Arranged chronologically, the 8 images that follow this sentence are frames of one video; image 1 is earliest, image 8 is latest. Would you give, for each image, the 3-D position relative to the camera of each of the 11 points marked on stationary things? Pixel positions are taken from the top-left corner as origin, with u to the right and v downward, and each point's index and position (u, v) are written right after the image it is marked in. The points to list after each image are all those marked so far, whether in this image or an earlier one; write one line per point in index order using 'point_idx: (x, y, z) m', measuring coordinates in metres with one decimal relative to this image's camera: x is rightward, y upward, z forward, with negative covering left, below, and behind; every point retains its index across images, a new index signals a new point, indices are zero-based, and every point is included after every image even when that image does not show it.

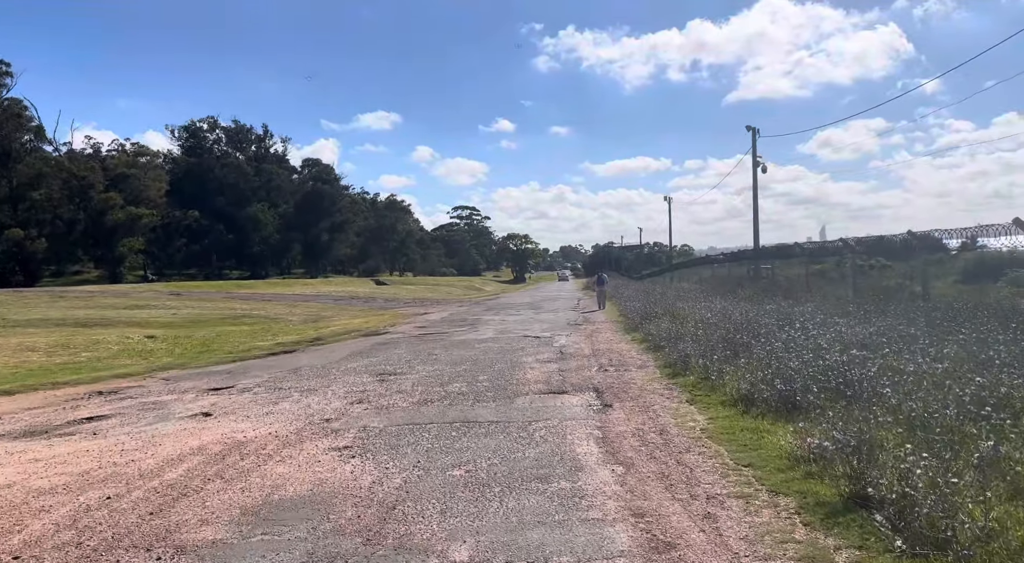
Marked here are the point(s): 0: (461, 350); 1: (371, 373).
0: (-1.0, -1.4, +13.1) m
1: (-2.3, -1.5, +10.4) m
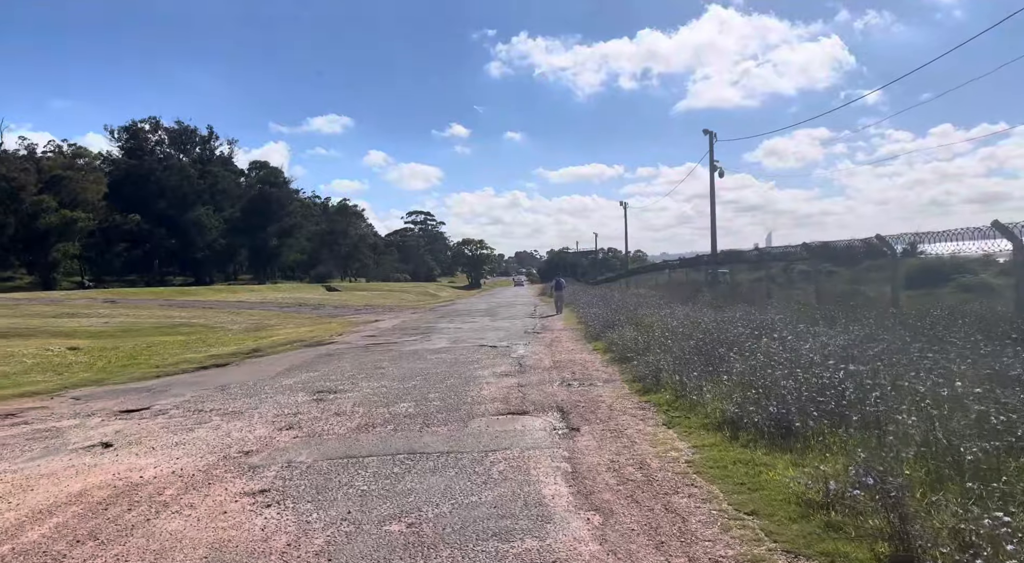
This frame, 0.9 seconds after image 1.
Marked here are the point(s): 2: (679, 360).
0: (-1.9, -1.5, +12.1) m
1: (-2.9, -1.6, +9.3) m
2: (+2.1, -1.0, +8.1) m
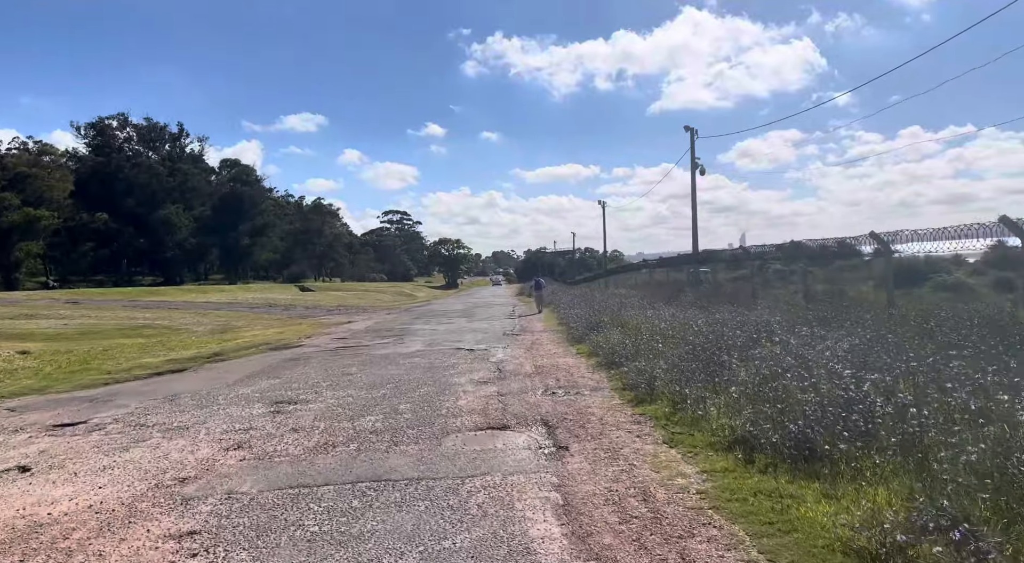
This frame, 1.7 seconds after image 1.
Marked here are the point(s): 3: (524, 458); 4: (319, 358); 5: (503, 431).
0: (-2.2, -1.5, +11.3) m
1: (-3.2, -1.6, +8.4) m
2: (+1.9, -1.0, +7.4) m
3: (+0.1, -1.5, +5.4) m
4: (-4.0, -1.6, +13.6) m
5: (-0.1, -1.5, +6.3) m
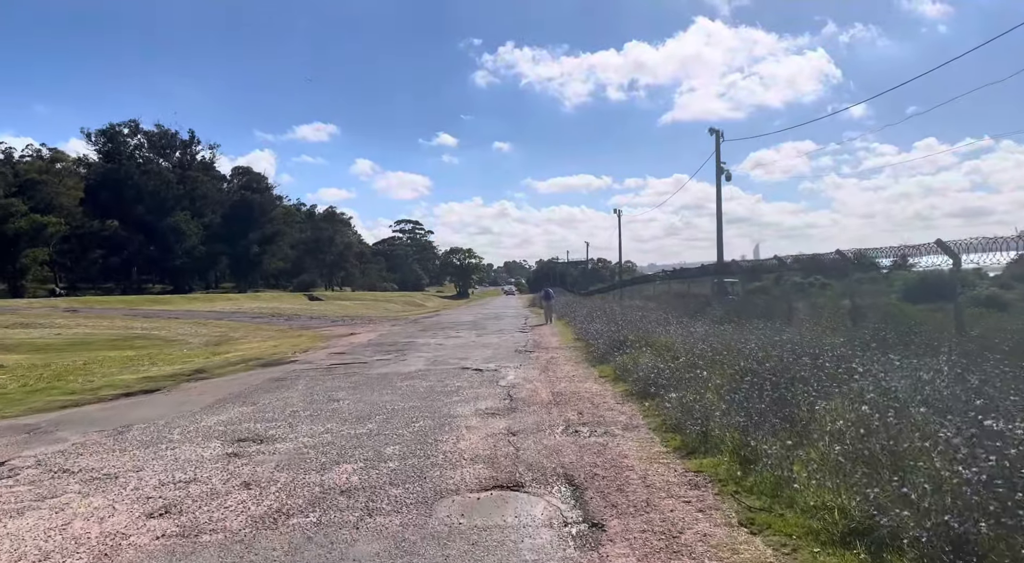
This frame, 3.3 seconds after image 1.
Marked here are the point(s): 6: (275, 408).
0: (-2.0, -1.7, +9.8) m
1: (-3.1, -1.7, +7.0) m
2: (+2.0, -1.1, +5.9) m
3: (+0.2, -1.5, +3.8) m
4: (-3.8, -1.8, +12.2) m
5: (0.0, -1.6, +4.8) m
6: (-3.2, -1.7, +8.9) m
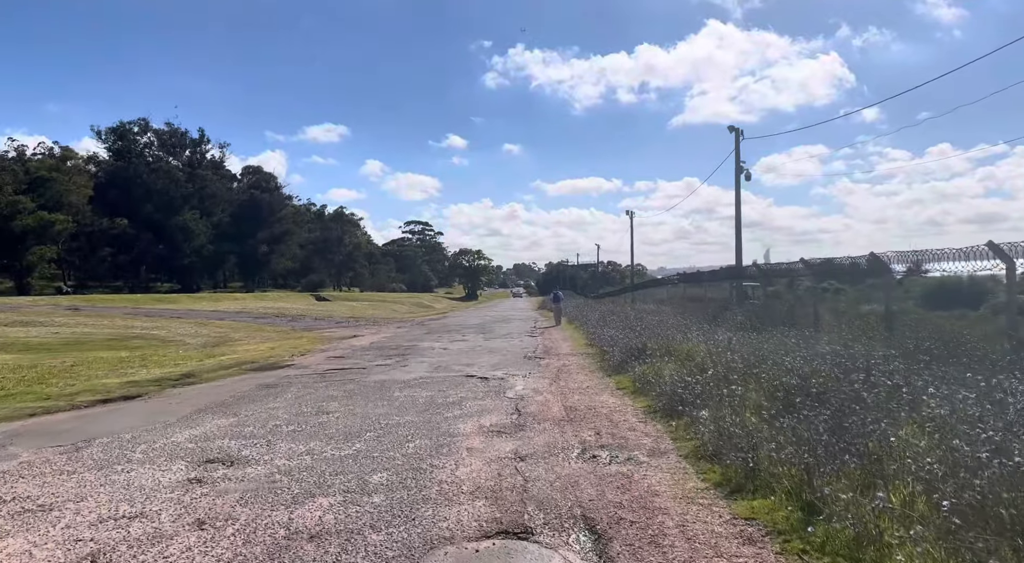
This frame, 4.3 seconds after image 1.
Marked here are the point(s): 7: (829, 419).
0: (-1.9, -1.7, +8.9) m
1: (-3.0, -1.7, +6.1) m
2: (+2.1, -1.1, +4.9) m
3: (+0.2, -1.5, +2.9) m
4: (-3.7, -1.8, +11.3) m
5: (+0.1, -1.6, +3.9) m
6: (-3.1, -1.7, +8.0) m
7: (+2.4, -1.0, +4.9) m
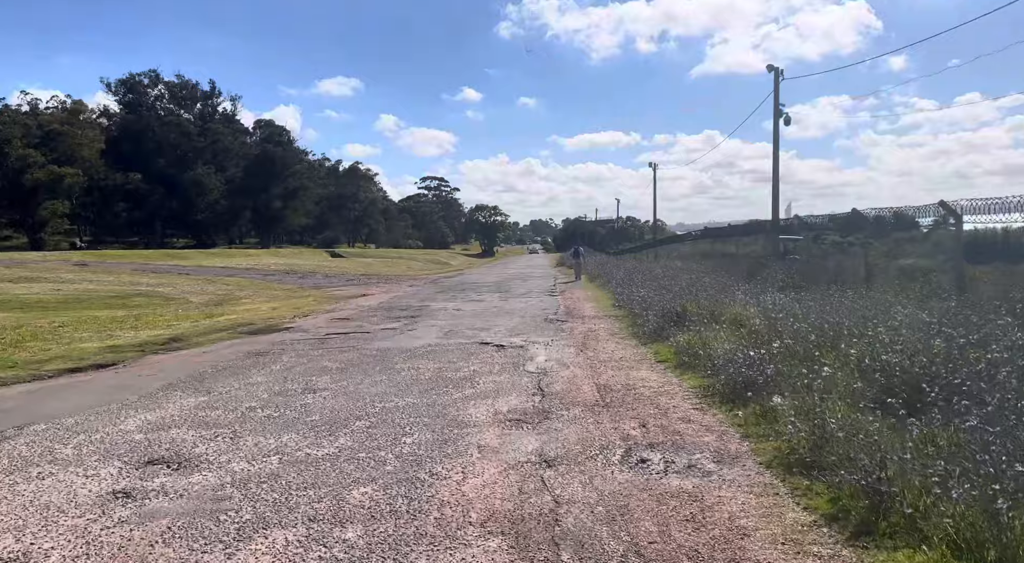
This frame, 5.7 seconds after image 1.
0: (-1.7, -1.1, +7.6) m
1: (-2.8, -1.3, +4.8) m
2: (+2.2, -0.9, +3.5) m
3: (+0.3, -1.4, +1.5) m
4: (-3.4, -1.1, +10.0) m
5: (+0.2, -1.4, +2.5) m
6: (-2.9, -1.2, +6.7) m
7: (+2.5, -0.8, +3.5) m
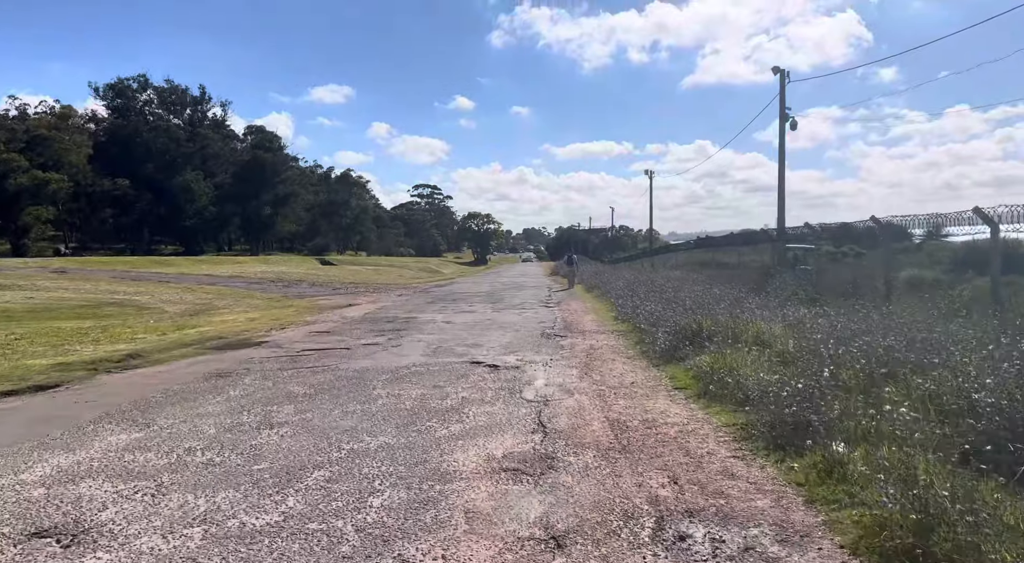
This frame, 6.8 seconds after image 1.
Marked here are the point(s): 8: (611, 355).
0: (-1.7, -1.3, +6.4) m
1: (-2.8, -1.4, +3.7) m
2: (+2.2, -1.0, +2.4) m
3: (+0.3, -1.5, +0.4) m
4: (-3.4, -1.2, +8.9) m
5: (+0.2, -1.4, +1.4) m
6: (-3.0, -1.4, +5.6) m
7: (+2.5, -0.9, +2.4) m
8: (+1.4, -1.0, +9.2) m
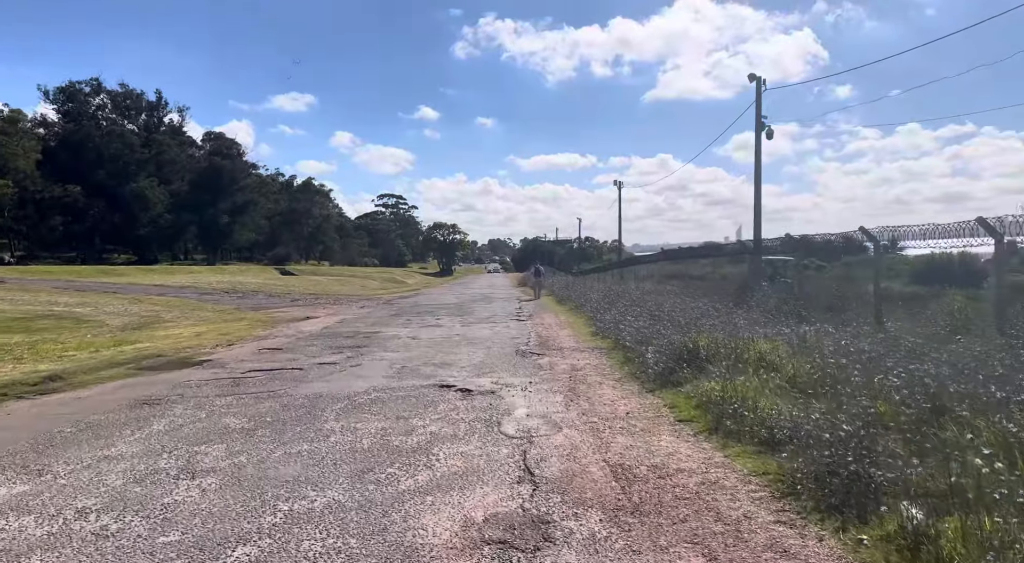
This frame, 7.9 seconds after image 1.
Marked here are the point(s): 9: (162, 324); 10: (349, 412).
0: (-1.9, -1.4, +5.3) m
1: (-2.9, -1.5, +2.5) m
2: (+2.3, -1.0, +1.5) m
3: (+0.5, -1.5, -0.6) m
4: (-3.7, -1.4, +7.7) m
5: (+0.3, -1.5, +0.4) m
6: (-3.1, -1.5, +4.4) m
7: (+2.6, -0.9, +1.5) m
8: (+1.0, -1.2, +8.2) m
9: (-10.3, -1.3, +19.1) m
10: (-1.7, -1.4, +6.9) m
